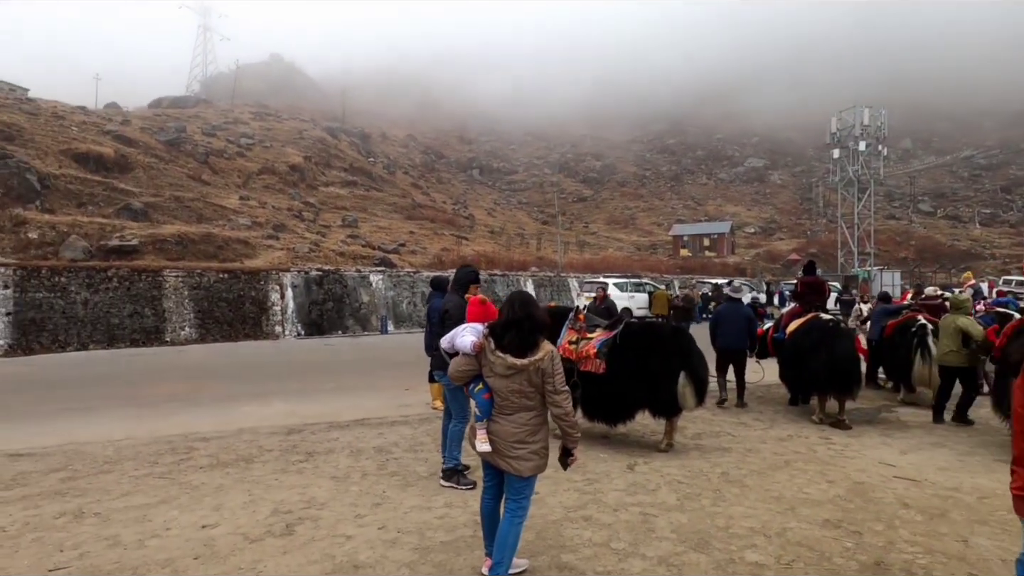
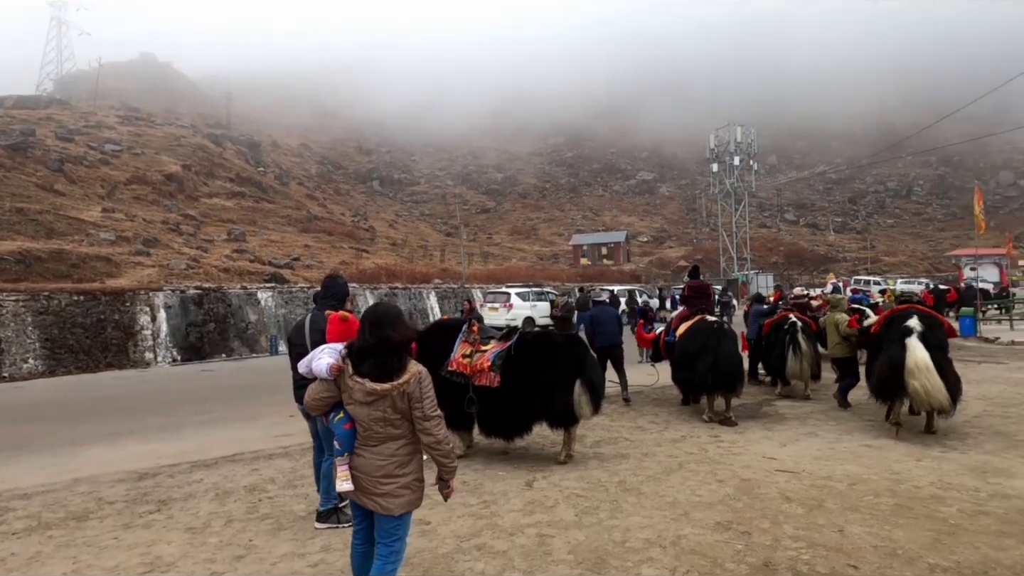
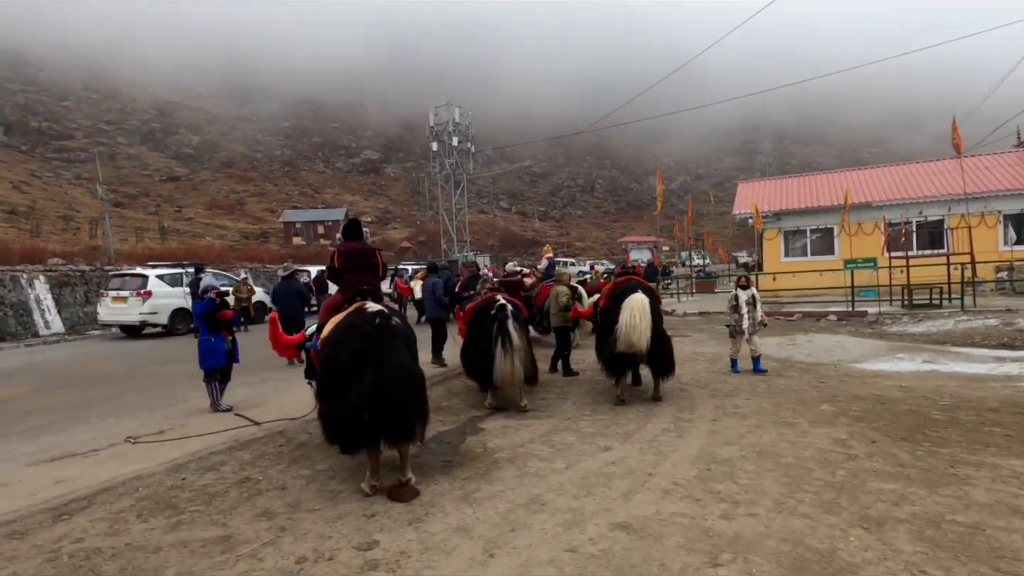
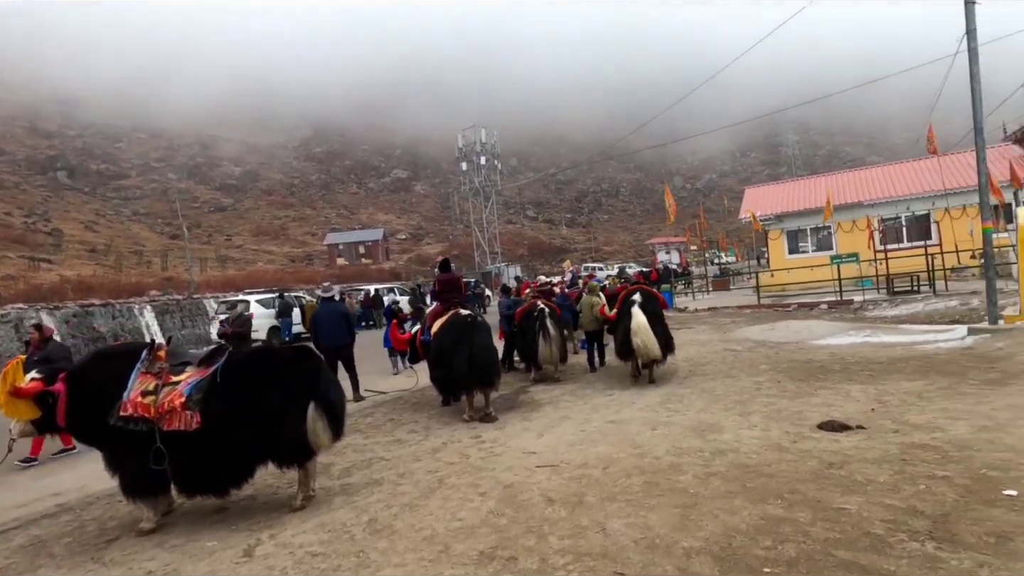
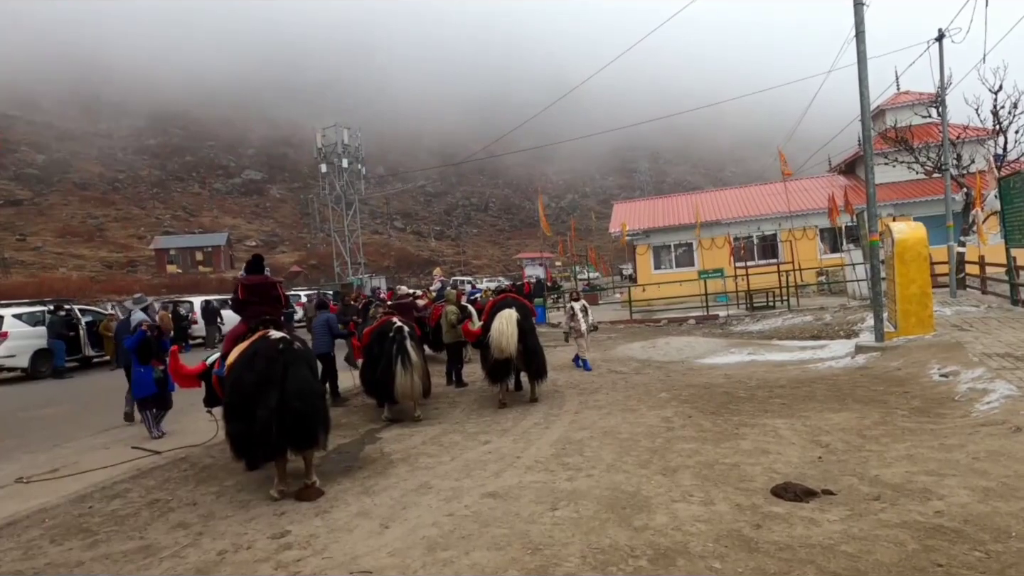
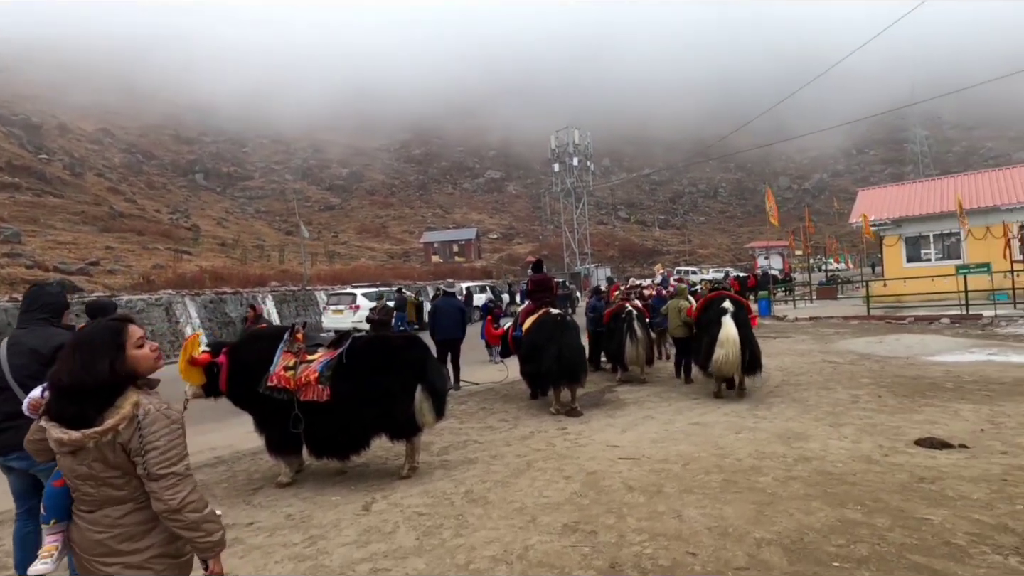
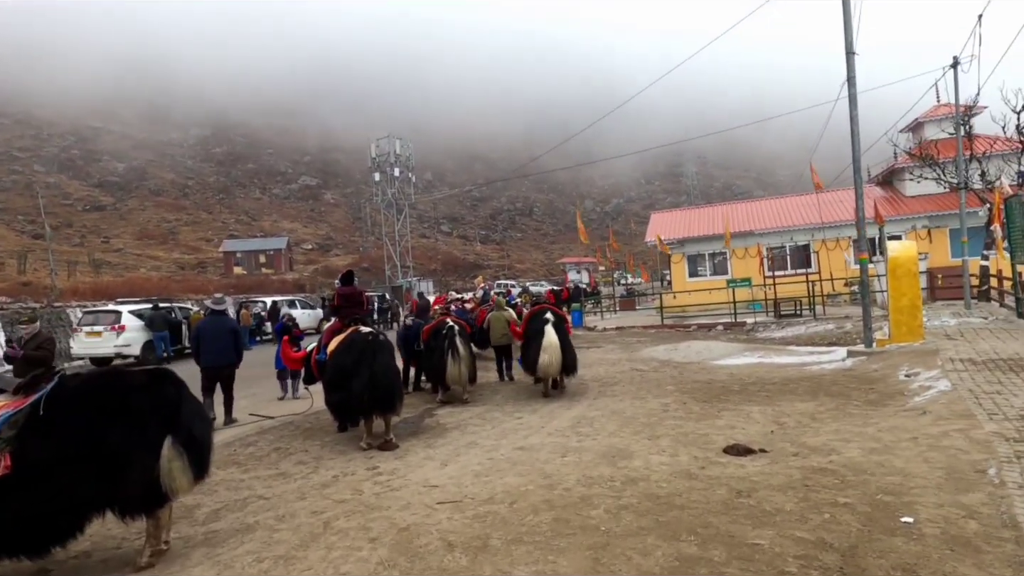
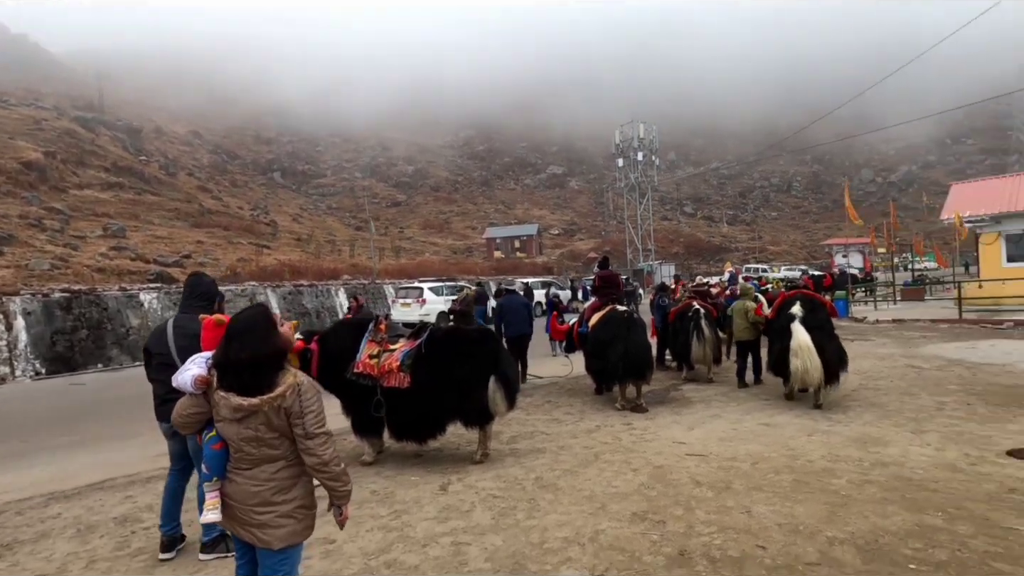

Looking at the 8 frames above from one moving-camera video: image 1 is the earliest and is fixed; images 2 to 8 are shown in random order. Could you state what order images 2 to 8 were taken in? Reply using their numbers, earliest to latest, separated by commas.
2, 8, 6, 4, 7, 5, 3
